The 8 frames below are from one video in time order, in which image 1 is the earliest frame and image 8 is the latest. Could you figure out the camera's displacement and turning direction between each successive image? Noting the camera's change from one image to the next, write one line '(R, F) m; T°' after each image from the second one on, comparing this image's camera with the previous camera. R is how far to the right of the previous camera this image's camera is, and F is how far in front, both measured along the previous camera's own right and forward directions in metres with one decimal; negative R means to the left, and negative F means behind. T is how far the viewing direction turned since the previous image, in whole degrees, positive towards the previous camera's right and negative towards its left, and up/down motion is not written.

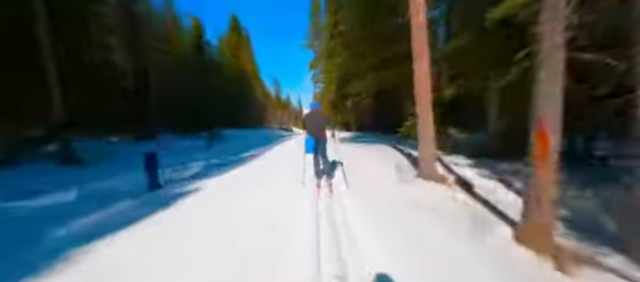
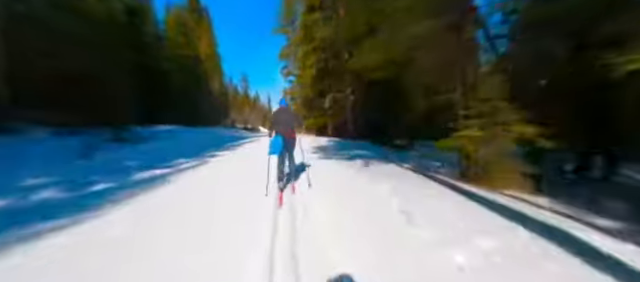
(0.0, +3.2) m; +9°
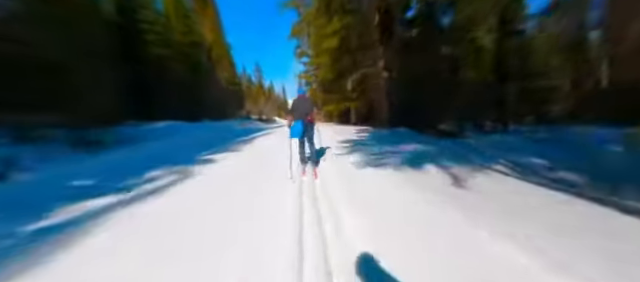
(-0.4, +2.1) m; -5°
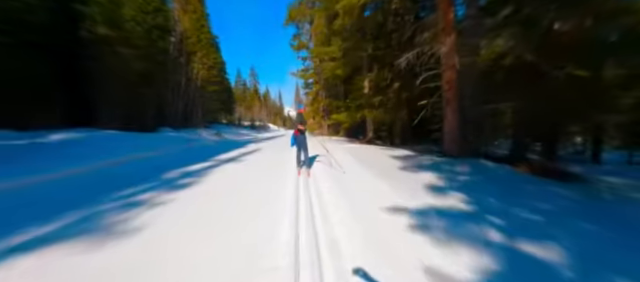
(-0.4, +3.8) m; +2°
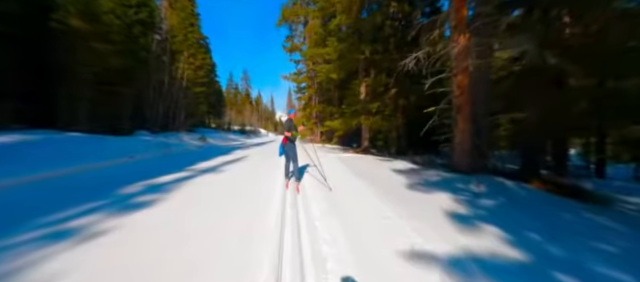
(0.0, +0.7) m; +2°
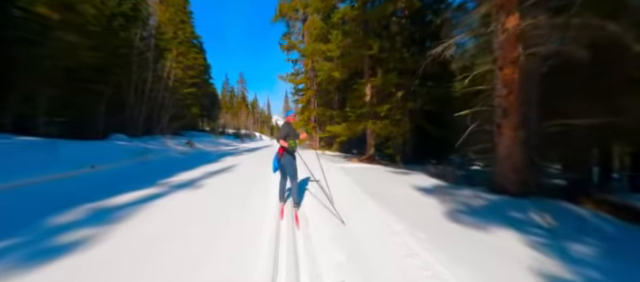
(-0.2, +0.9) m; +1°
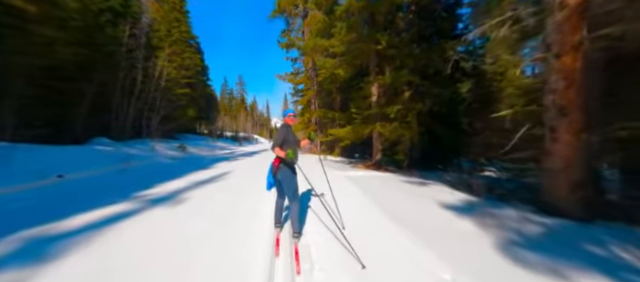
(-0.1, +0.7) m; 0°
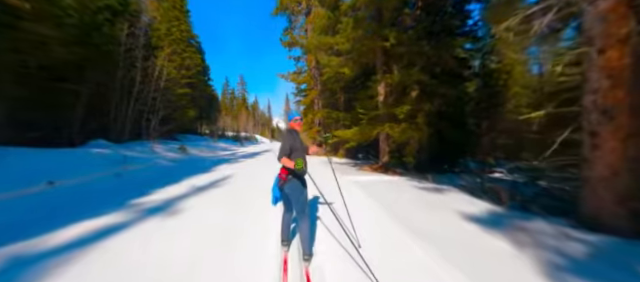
(-0.1, +0.3) m; 0°
